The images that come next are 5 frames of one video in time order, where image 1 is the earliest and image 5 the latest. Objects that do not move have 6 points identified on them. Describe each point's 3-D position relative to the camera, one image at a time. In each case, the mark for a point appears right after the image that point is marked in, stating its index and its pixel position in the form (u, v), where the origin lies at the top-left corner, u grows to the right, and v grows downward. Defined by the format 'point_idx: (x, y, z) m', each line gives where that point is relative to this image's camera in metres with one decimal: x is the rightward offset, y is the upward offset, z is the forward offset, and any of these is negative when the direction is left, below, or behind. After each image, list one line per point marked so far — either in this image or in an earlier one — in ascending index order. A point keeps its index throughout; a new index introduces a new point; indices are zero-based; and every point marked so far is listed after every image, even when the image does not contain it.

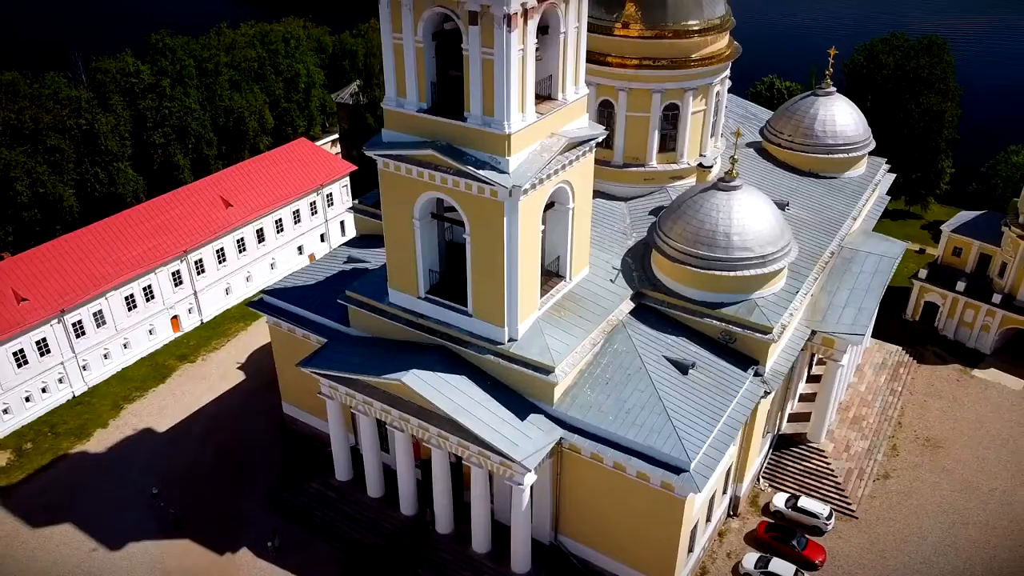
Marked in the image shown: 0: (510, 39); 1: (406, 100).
0: (0.0, +5.6, +17.7) m
1: (-2.7, +4.8, +19.9) m
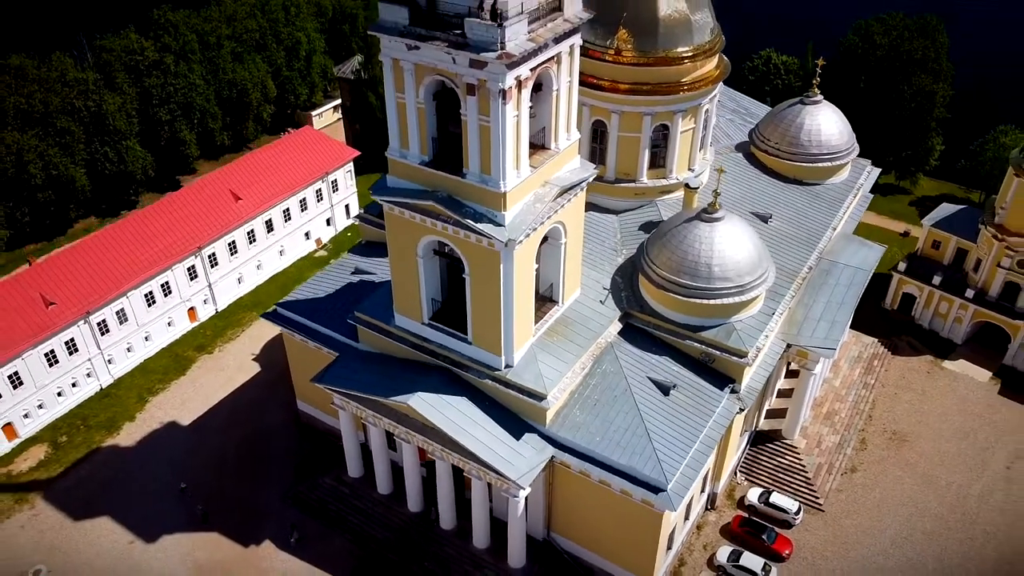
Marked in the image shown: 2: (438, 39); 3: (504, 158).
0: (-0.2, +4.4, +19.1) m
1: (-2.8, +3.7, +21.3) m
2: (-1.8, +6.0, +18.7) m
3: (-0.2, +3.3, +19.8) m
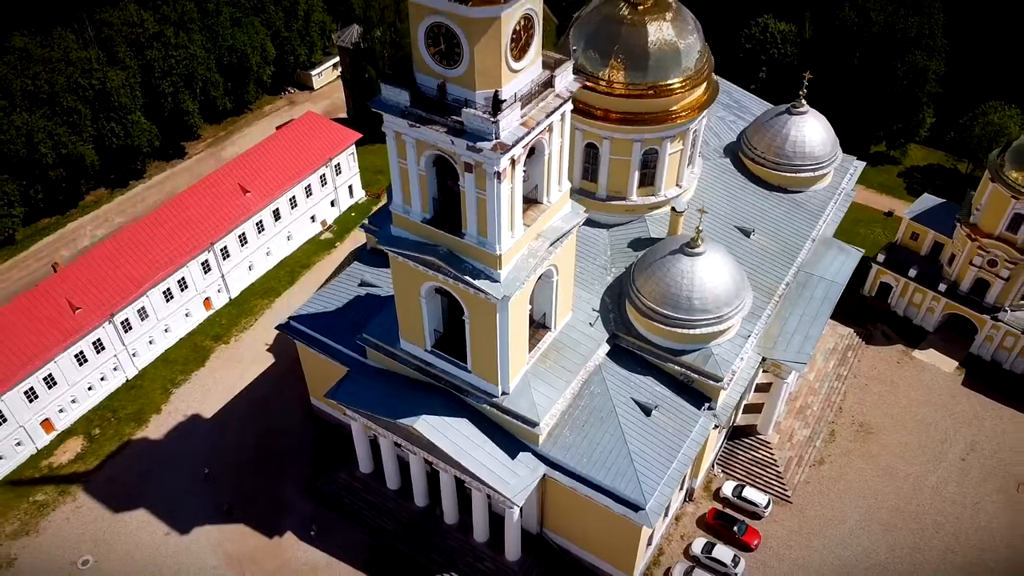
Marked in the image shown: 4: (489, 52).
0: (-0.3, +2.7, +20.7) m
1: (-3.0, +2.3, +23.1) m
2: (-1.9, +4.3, +20.2) m
3: (-0.4, +1.7, +21.6) m
4: (-0.6, +5.8, +19.2) m
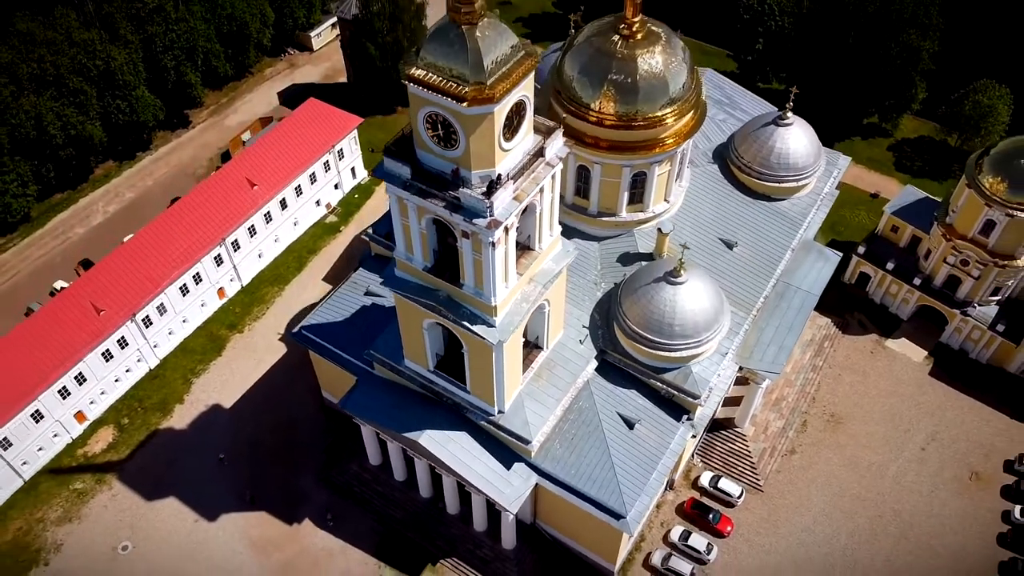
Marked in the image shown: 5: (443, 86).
0: (-0.5, +1.1, +22.6) m
1: (-3.1, +1.0, +25.0) m
2: (-2.1, +2.6, +21.9) m
3: (-0.6, +0.2, +23.6) m
4: (-0.8, +3.9, +20.7) m
5: (-1.8, +5.1, +19.9) m
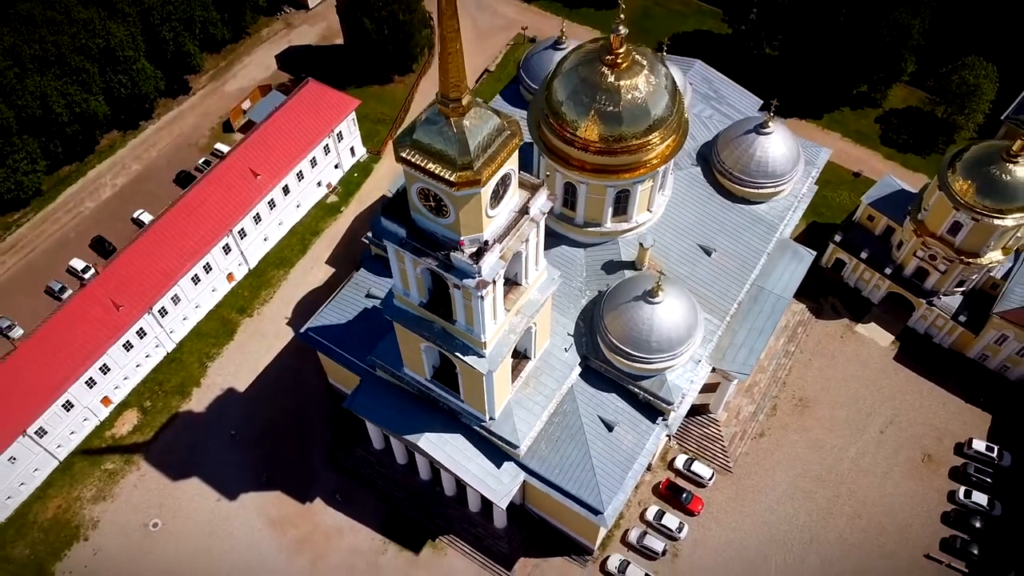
0: (-0.9, -0.4, +25.0) m
1: (-3.6, -0.2, +27.4) m
2: (-2.5, +1.0, +24.1) m
3: (-1.0, -1.2, +26.1) m
4: (-1.2, +2.2, +22.8) m
5: (-2.2, +3.3, +21.8) m
